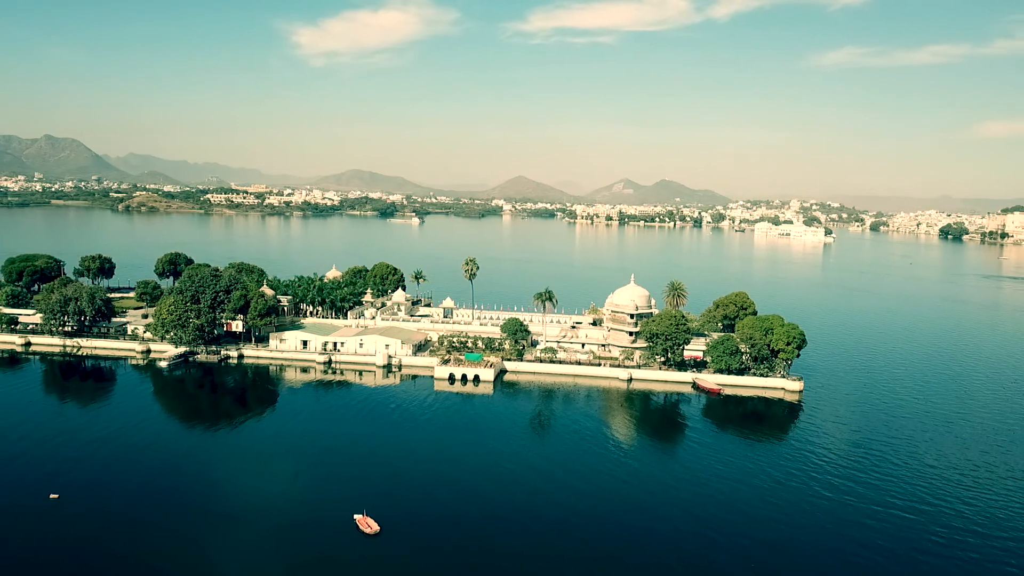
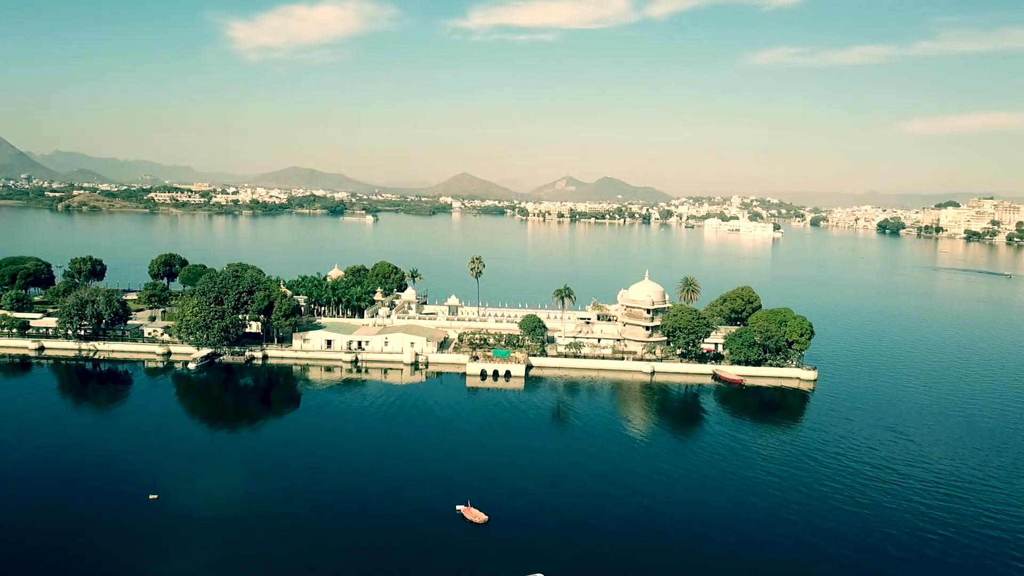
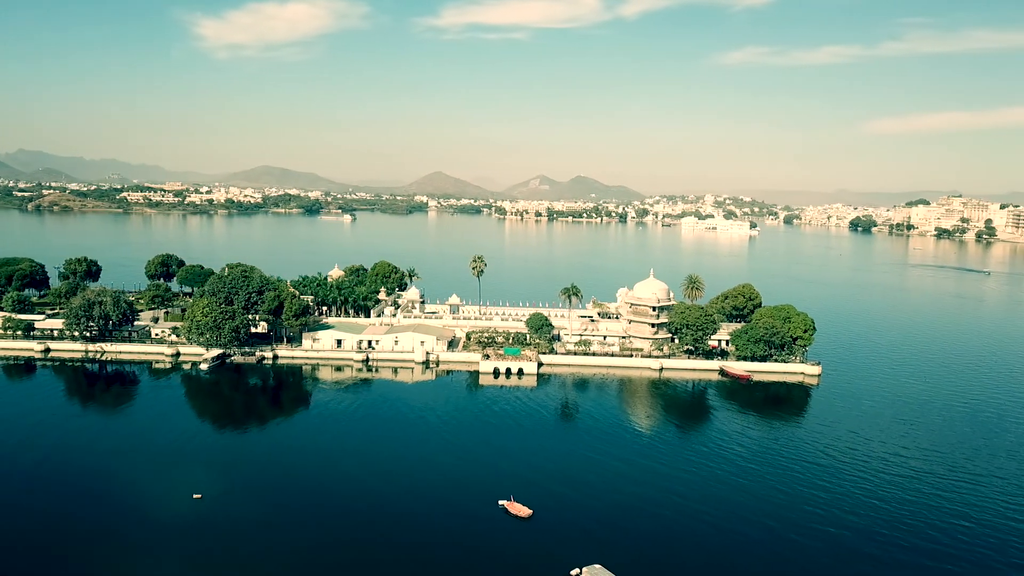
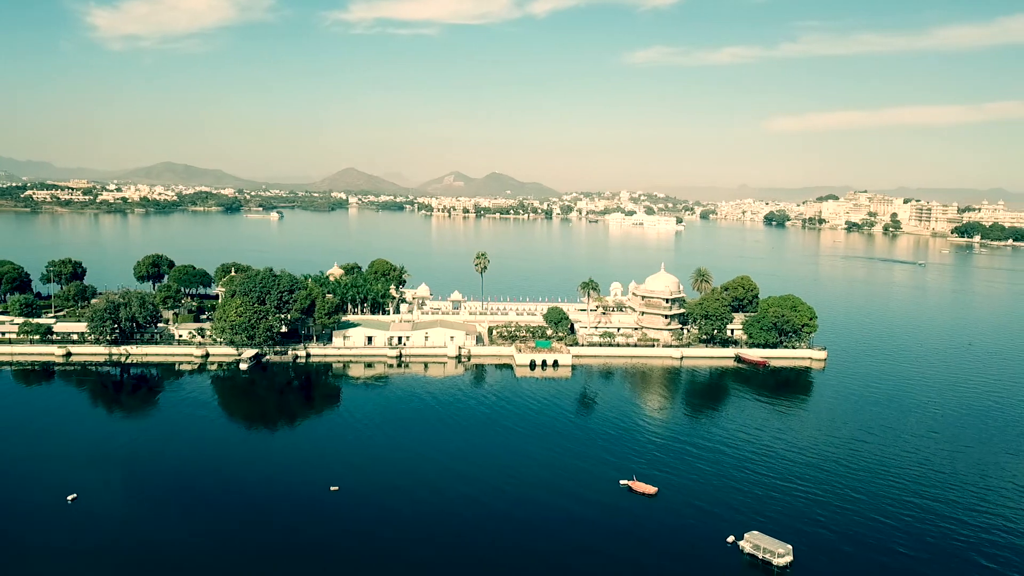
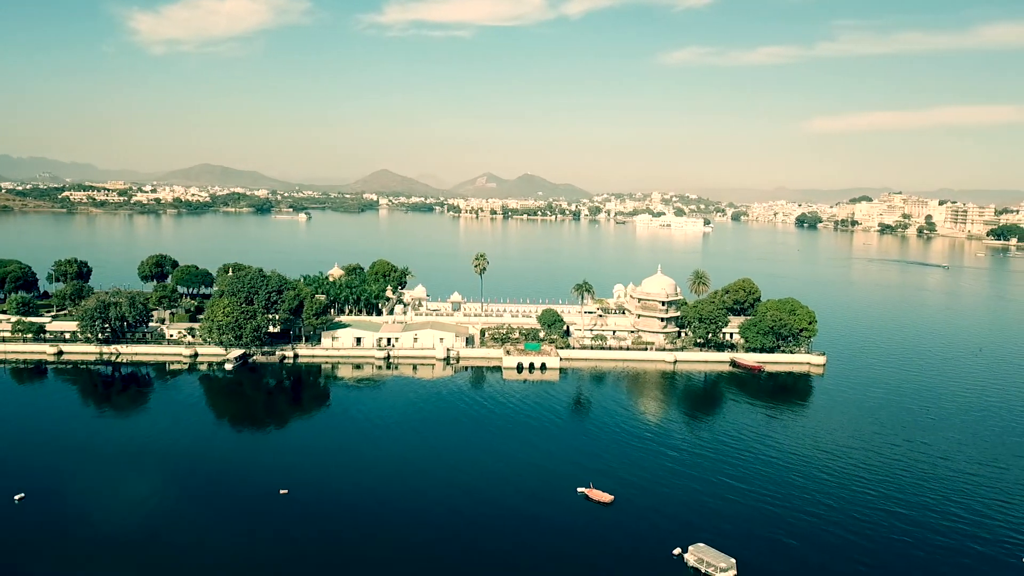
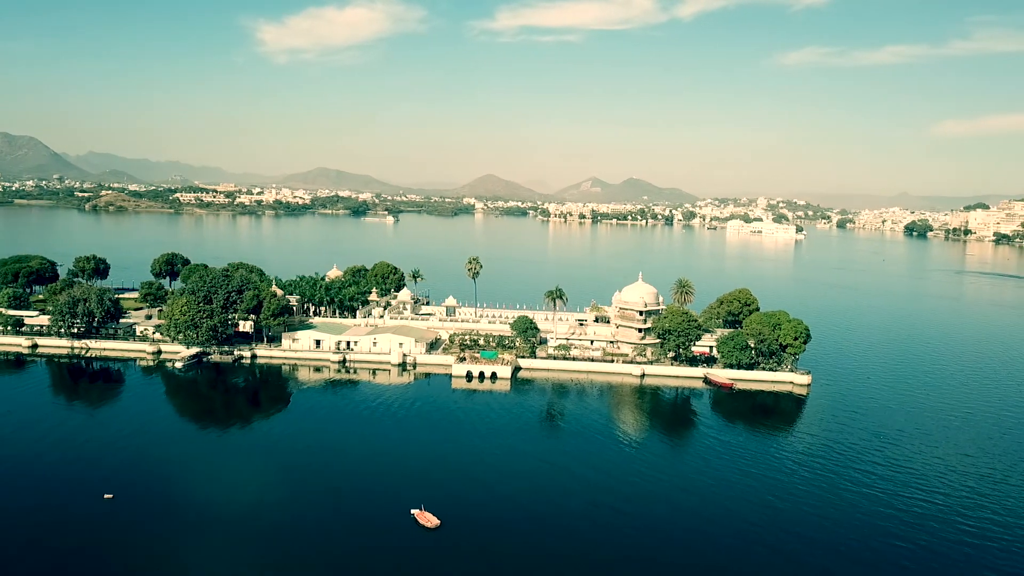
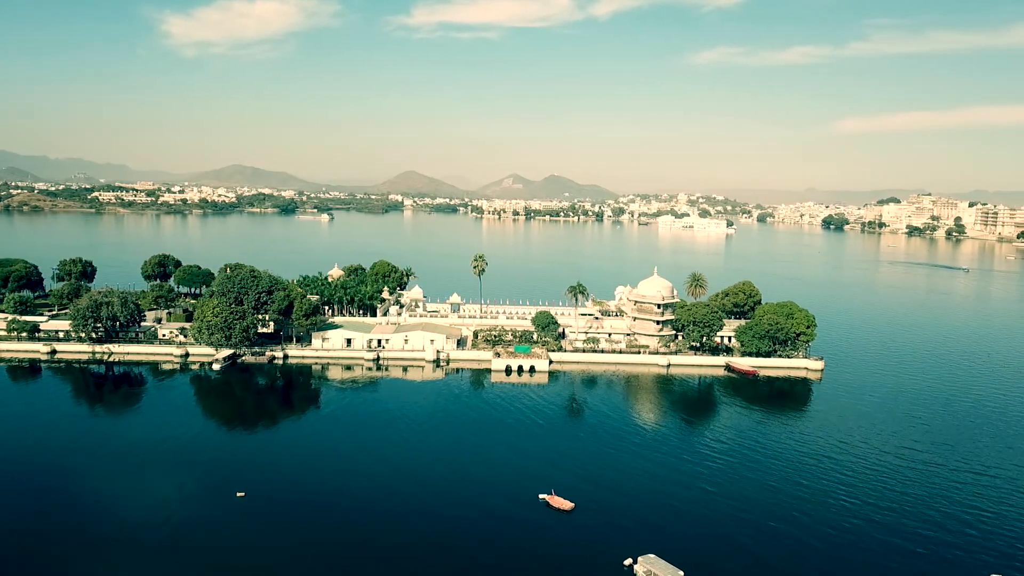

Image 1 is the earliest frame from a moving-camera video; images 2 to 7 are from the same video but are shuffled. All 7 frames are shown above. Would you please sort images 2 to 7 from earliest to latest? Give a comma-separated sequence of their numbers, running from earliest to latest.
6, 2, 3, 7, 5, 4
